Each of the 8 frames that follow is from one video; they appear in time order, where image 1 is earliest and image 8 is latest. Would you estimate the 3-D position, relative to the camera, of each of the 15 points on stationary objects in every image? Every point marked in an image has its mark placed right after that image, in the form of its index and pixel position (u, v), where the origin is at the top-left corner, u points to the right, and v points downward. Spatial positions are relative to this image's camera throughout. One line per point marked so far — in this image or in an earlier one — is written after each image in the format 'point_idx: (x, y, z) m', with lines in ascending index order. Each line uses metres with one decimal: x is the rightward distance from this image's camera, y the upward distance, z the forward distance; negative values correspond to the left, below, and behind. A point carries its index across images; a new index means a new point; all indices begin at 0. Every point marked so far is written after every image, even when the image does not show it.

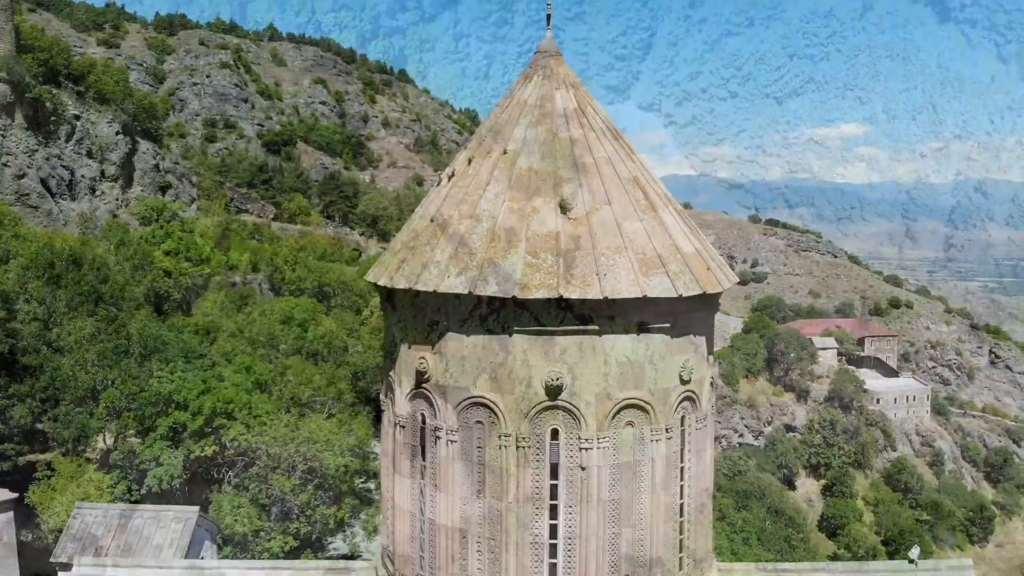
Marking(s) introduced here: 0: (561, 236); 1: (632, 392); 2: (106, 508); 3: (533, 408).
0: (+0.4, +0.4, +7.8) m
1: (+1.0, -0.9, +7.8) m
2: (-5.9, -3.2, +13.9) m
3: (+0.2, -1.0, +7.7) m
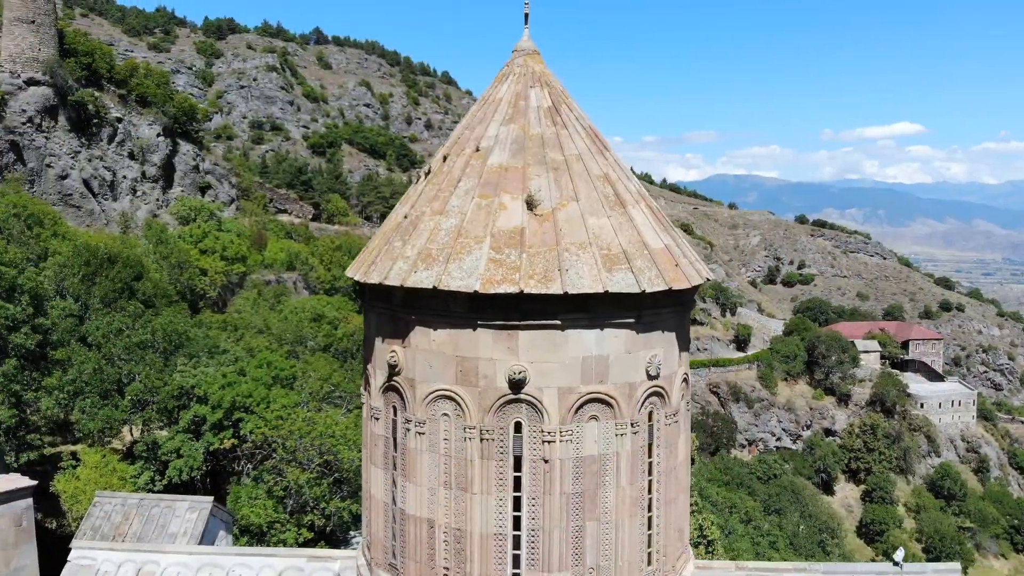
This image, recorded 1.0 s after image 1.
0: (+0.1, +0.5, +7.9) m
1: (+0.7, -0.8, +7.8) m
2: (-5.9, -3.2, +14.3) m
3: (-0.1, -0.9, +7.8) m
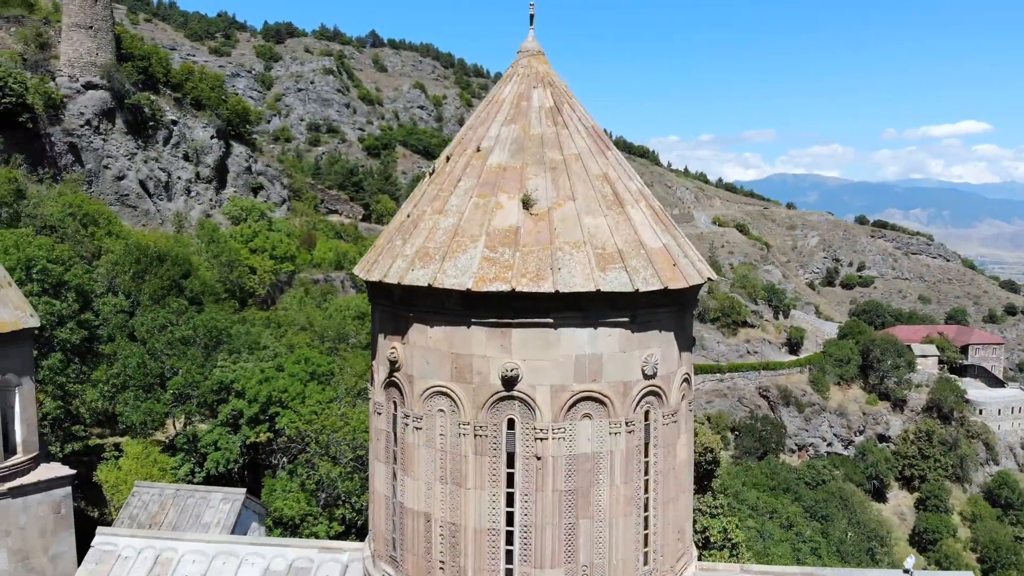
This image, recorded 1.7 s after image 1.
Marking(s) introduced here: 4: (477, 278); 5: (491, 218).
0: (+0.1, +0.5, +7.9) m
1: (+0.6, -0.8, +7.9) m
2: (-5.5, -3.1, +14.8) m
3: (-0.2, -0.9, +7.9) m
4: (-0.3, +0.1, +7.7) m
5: (-0.2, +0.6, +8.0) m
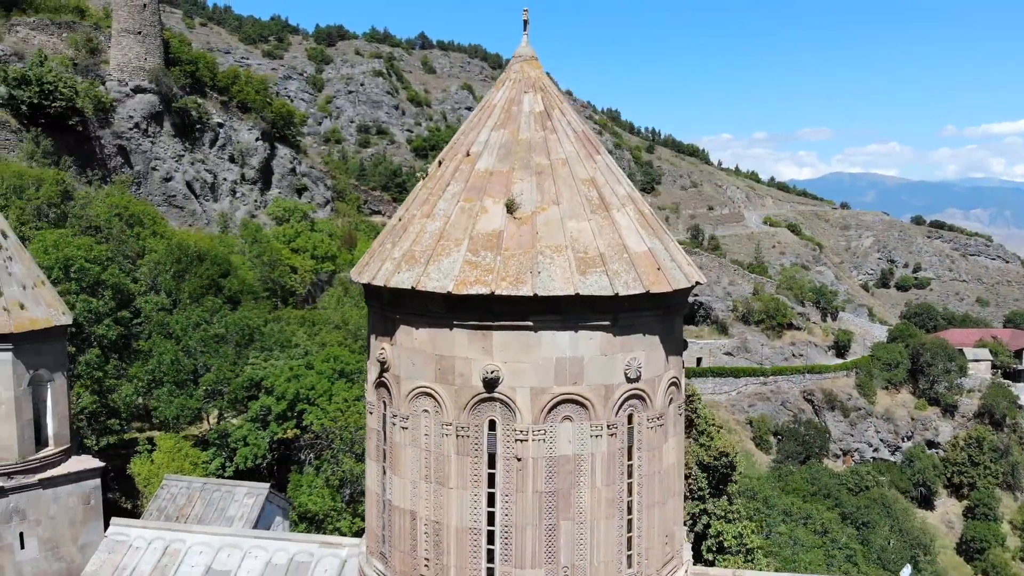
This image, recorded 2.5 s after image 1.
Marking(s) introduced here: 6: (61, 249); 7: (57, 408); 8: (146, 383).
0: (-0.1, +0.5, +8.0) m
1: (+0.5, -0.8, +7.9) m
2: (-5.2, -3.1, +15.3) m
3: (-0.3, -0.9, +8.0) m
4: (-0.4, +0.1, +7.8) m
5: (-0.3, +0.6, +8.2) m
6: (-9.1, +0.8, +18.7) m
7: (-6.5, -1.7, +13.6) m
8: (-7.4, -1.9, +19.0) m
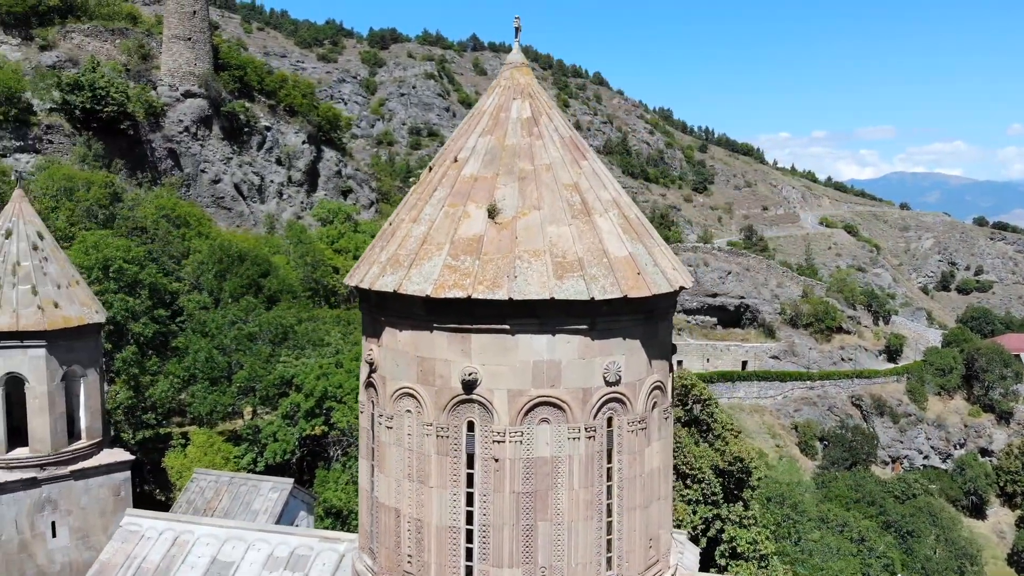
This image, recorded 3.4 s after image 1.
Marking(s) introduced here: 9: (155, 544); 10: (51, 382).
0: (-0.2, +0.4, +8.2) m
1: (+0.3, -0.9, +8.1) m
2: (-4.9, -3.1, +15.7) m
3: (-0.5, -1.0, +8.2) m
4: (-0.6, 0.0, +8.0) m
5: (-0.5, +0.5, +8.3) m
6: (-8.5, +0.8, +19.5) m
7: (-6.3, -1.7, +14.1) m
8: (-6.8, -1.9, +19.7) m
9: (-4.0, -2.8, +10.6) m
10: (-6.5, -1.3, +13.4) m
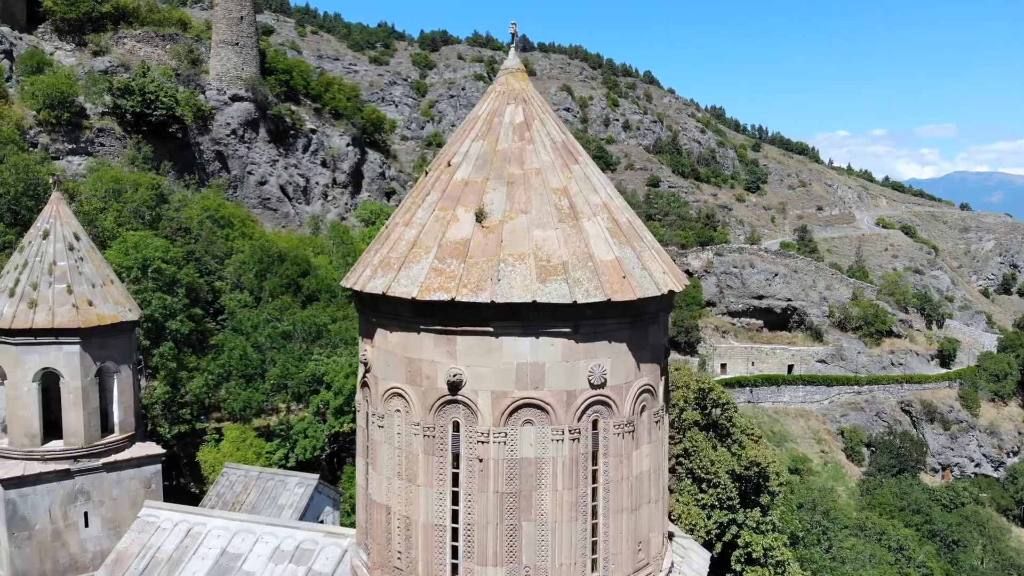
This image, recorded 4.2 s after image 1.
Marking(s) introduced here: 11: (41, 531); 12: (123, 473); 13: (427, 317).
0: (-0.4, +0.4, +8.3) m
1: (+0.1, -0.9, +8.2) m
2: (-4.5, -3.1, +16.2) m
3: (-0.7, -1.0, +8.3) m
4: (-0.8, 0.0, +8.1) m
5: (-0.6, +0.5, +8.5) m
6: (-7.8, +0.8, +20.1) m
7: (-6.0, -1.7, +14.7) m
8: (-6.2, -1.9, +20.2) m
9: (-3.9, -2.9, +11.0) m
10: (-6.3, -1.3, +13.9) m
11: (-6.7, -3.5, +13.6) m
12: (-5.9, -2.8, +14.4) m
13: (-0.7, -0.2, +8.3) m
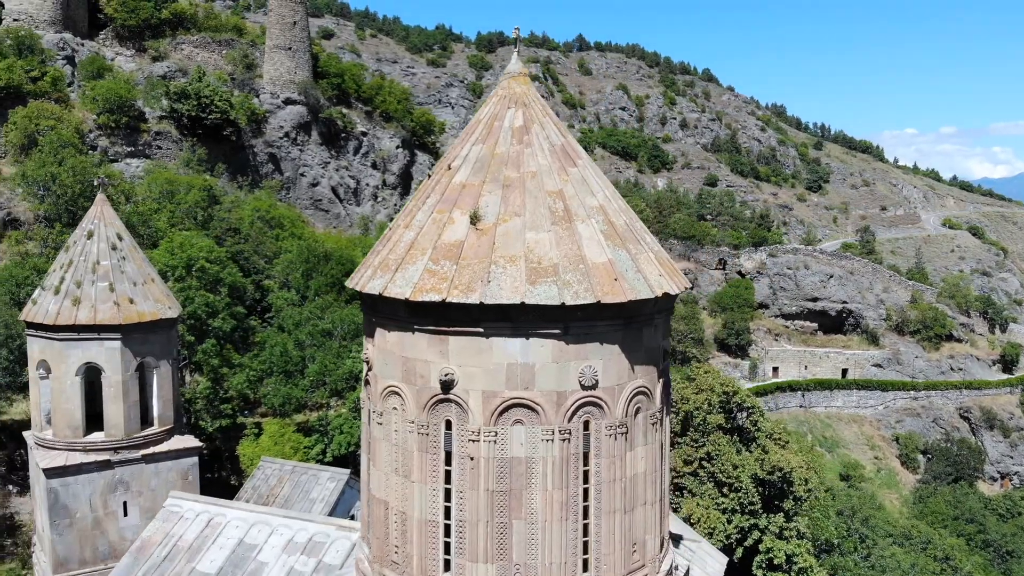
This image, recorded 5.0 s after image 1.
0: (-0.4, +0.4, +8.5) m
1: (+0.1, -0.9, +8.3) m
2: (-4.0, -3.1, +16.6) m
3: (-0.7, -1.0, +8.5) m
4: (-0.8, 0.0, +8.3) m
5: (-0.6, +0.5, +8.6) m
6: (-7.0, +0.8, +20.8) m
7: (-5.6, -1.7, +15.2) m
8: (-5.4, -1.9, +20.8) m
9: (-3.8, -2.8, +11.4) m
10: (-5.9, -1.3, +14.5) m
11: (-6.4, -3.5, +14.2) m
12: (-5.5, -2.8, +14.9) m
13: (-0.8, -0.3, +8.5) m
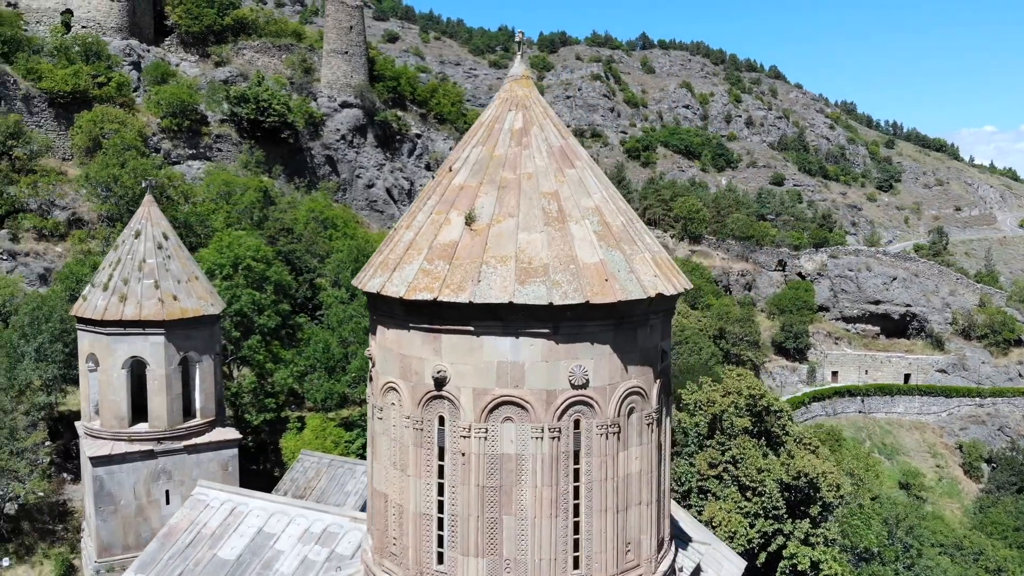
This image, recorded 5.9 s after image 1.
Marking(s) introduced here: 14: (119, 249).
0: (-0.5, +0.4, +8.7) m
1: (0.0, -0.9, +8.4) m
2: (-3.4, -3.1, +17.1) m
3: (-0.8, -1.0, +8.7) m
4: (-0.9, 0.0, +8.5) m
5: (-0.7, +0.5, +8.8) m
6: (-6.0, +0.9, +21.5) m
7: (-5.1, -1.6, +15.8) m
8: (-4.5, -1.8, +21.3) m
9: (-3.7, -2.8, +11.8) m
10: (-5.5, -1.2, +15.1) m
11: (-6.0, -3.4, +14.9) m
12: (-5.1, -2.7, +15.5) m
13: (-0.9, -0.2, +8.7) m
14: (-6.5, +0.7, +15.7) m
